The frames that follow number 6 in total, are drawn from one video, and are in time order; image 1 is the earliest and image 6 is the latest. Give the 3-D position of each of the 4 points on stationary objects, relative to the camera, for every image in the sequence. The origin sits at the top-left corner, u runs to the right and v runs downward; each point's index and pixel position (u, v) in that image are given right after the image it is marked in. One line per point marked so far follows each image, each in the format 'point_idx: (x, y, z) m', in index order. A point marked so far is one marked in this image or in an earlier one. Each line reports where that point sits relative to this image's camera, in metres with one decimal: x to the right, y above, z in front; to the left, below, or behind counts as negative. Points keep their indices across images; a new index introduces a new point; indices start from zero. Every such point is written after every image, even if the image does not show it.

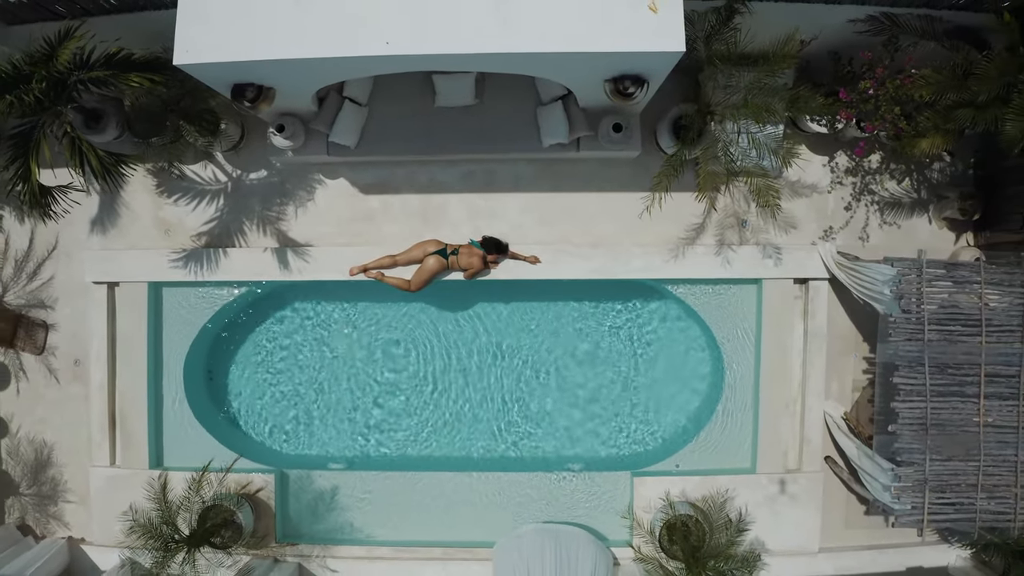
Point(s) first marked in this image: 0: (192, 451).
0: (-3.4, -1.7, +6.1) m
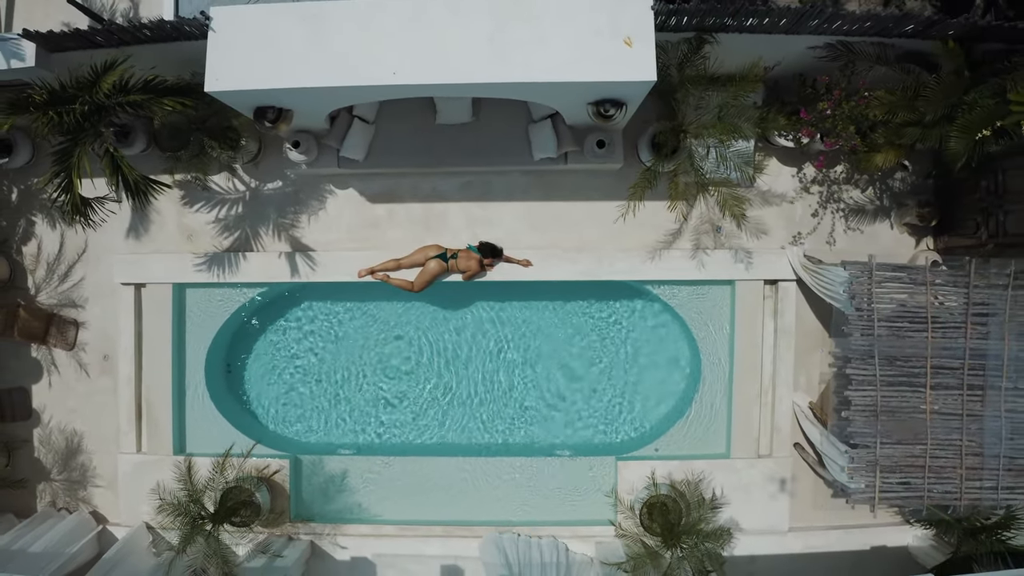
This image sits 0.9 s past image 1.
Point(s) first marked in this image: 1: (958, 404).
0: (-3.5, -1.7, +6.6) m
1: (+4.1, -1.1, +5.3) m
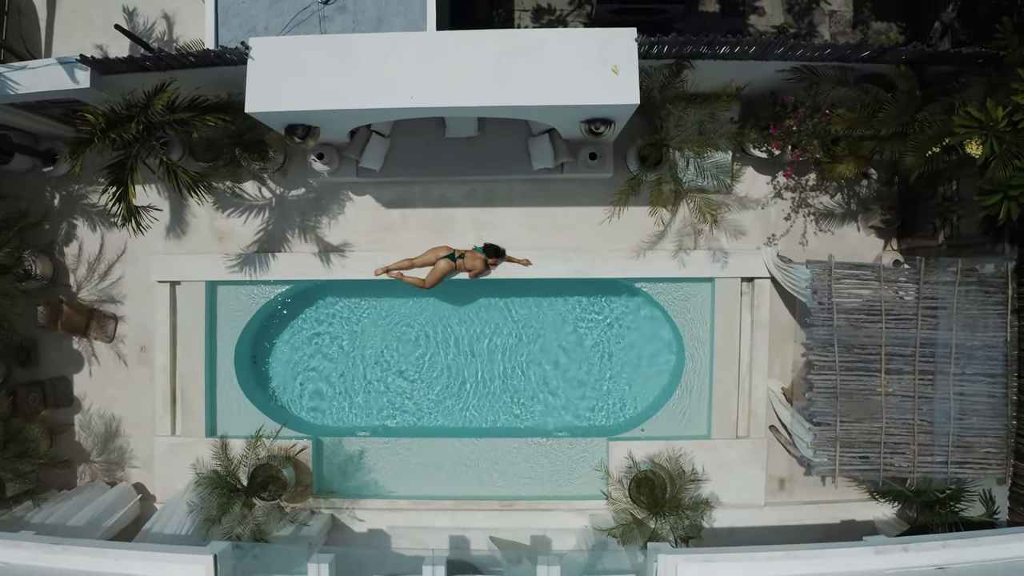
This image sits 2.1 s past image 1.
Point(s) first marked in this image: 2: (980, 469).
0: (-3.5, -1.7, +7.2) m
1: (+4.1, -1.0, +6.0) m
2: (+5.0, -1.9, +6.0) m
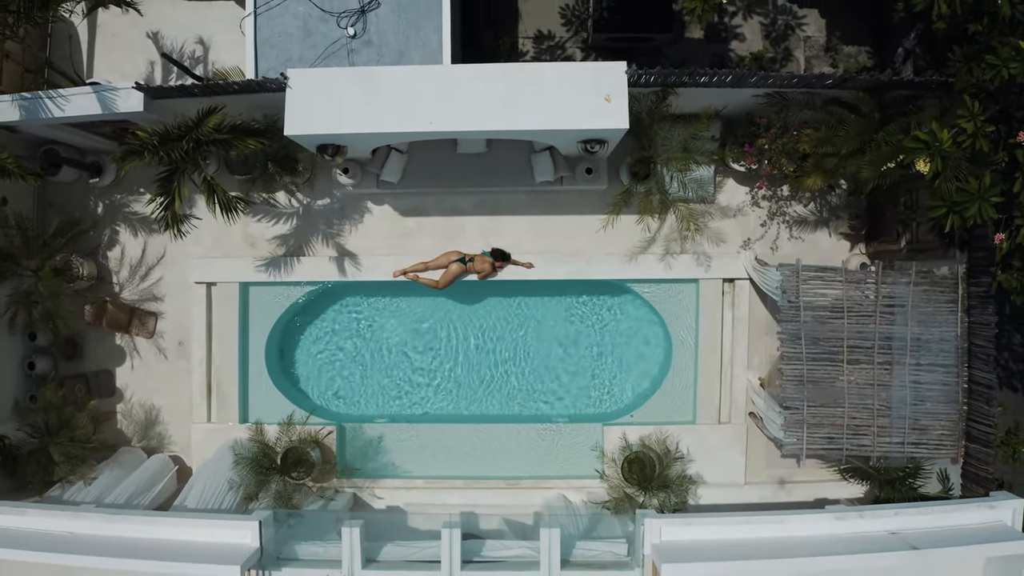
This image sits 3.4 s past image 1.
0: (-3.4, -1.7, +8.0) m
1: (+4.2, -1.0, +6.7) m
2: (+5.0, -1.9, +6.8) m
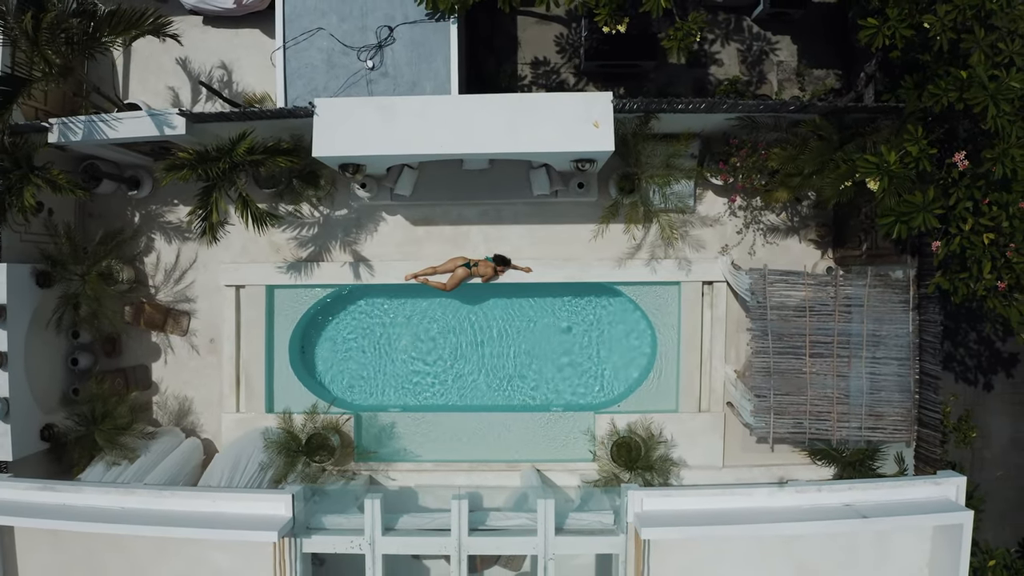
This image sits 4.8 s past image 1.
0: (-3.4, -1.8, +8.8) m
1: (+4.2, -1.0, +7.5) m
2: (+5.0, -1.9, +7.6) m
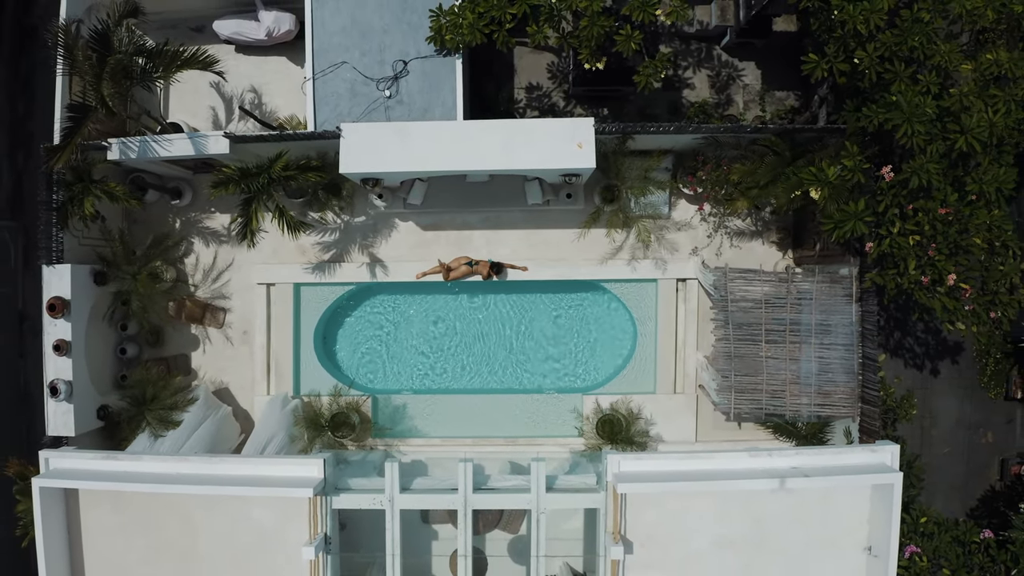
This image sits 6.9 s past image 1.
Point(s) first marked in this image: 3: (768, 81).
0: (-3.4, -1.7, +10.0) m
1: (+4.2, -1.0, +8.7) m
2: (+5.0, -1.9, +8.8) m
3: (+4.5, +3.6, +10.1) m
